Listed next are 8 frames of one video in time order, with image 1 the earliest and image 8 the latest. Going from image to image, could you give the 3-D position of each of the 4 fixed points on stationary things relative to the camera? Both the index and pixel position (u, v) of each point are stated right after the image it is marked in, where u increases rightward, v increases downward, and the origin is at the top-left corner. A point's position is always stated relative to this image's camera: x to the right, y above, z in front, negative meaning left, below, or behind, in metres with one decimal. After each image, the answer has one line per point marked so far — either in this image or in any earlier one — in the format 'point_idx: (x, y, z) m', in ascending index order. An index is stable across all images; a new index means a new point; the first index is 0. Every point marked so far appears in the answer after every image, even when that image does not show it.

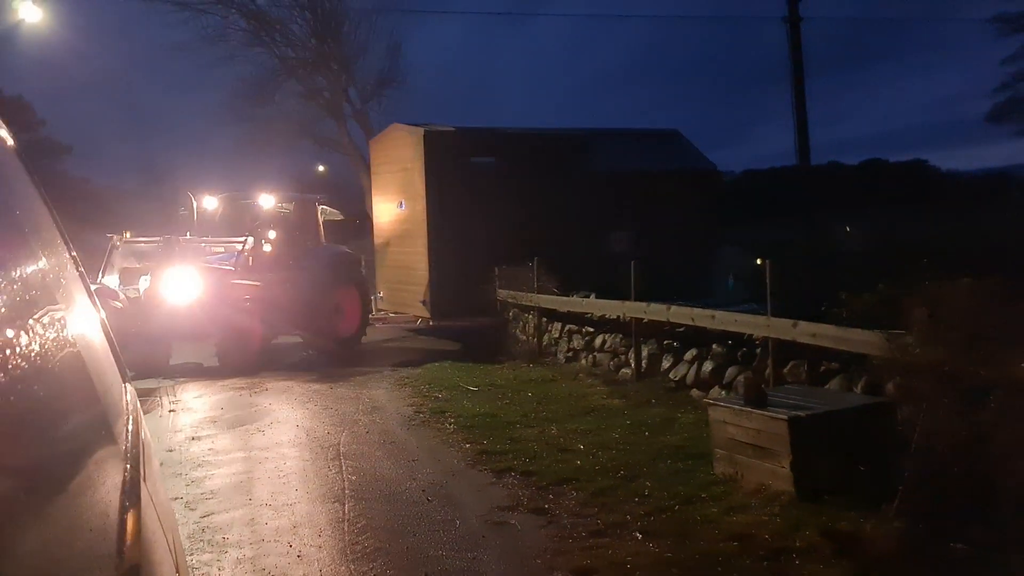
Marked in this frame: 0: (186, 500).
0: (-2.4, -1.5, +6.9) m
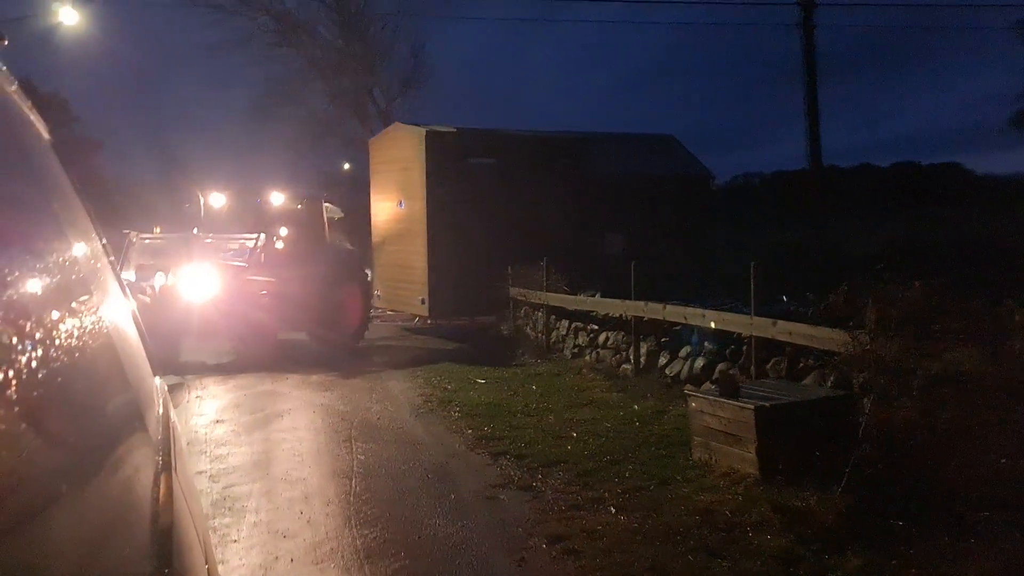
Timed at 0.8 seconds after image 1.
0: (-2.4, -1.5, +7.6) m
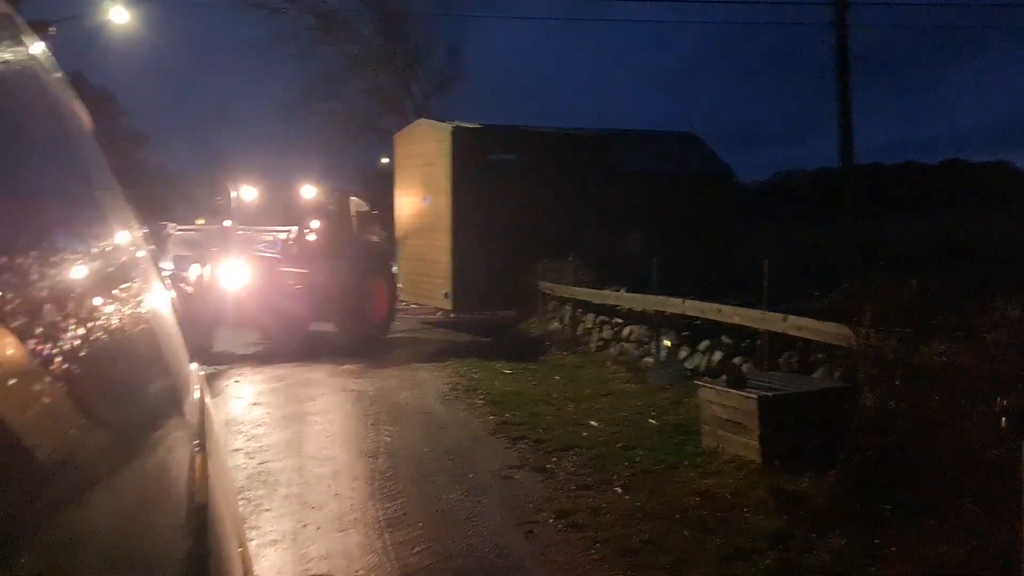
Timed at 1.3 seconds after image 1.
0: (-2.3, -1.4, +8.1) m
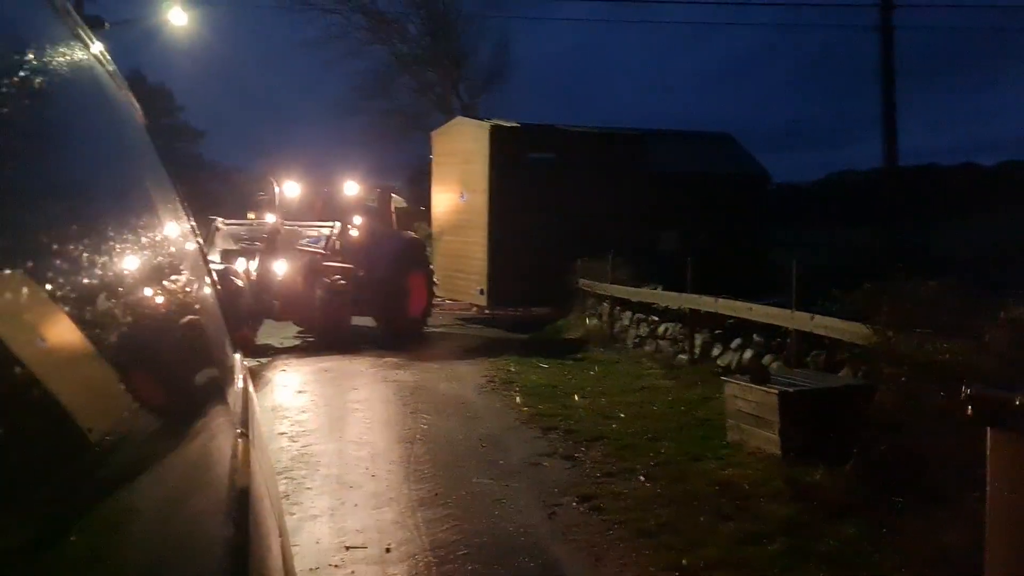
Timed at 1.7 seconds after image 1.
0: (-2.0, -1.3, +8.5) m
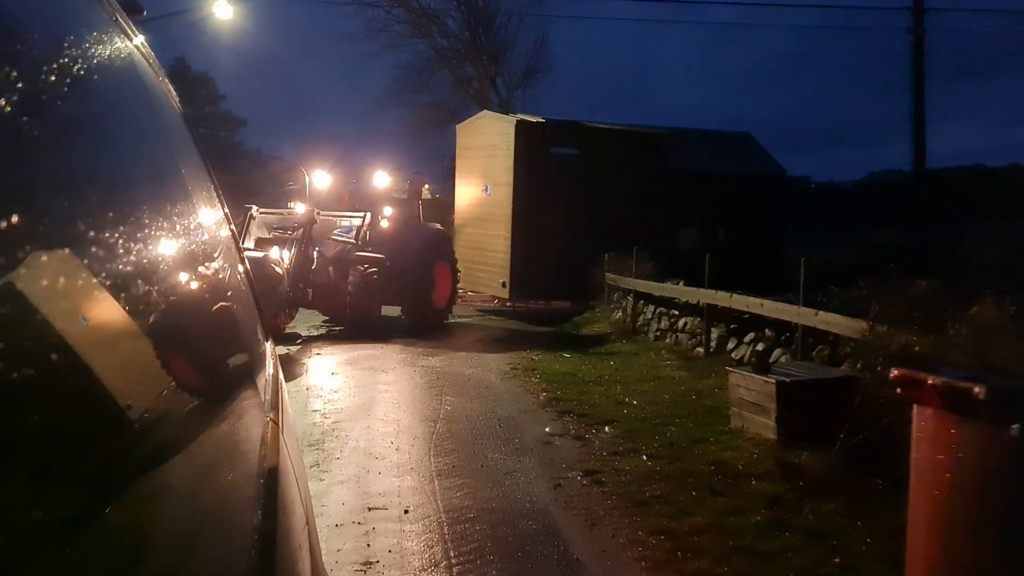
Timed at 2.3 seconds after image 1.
0: (-1.8, -1.2, +9.2) m
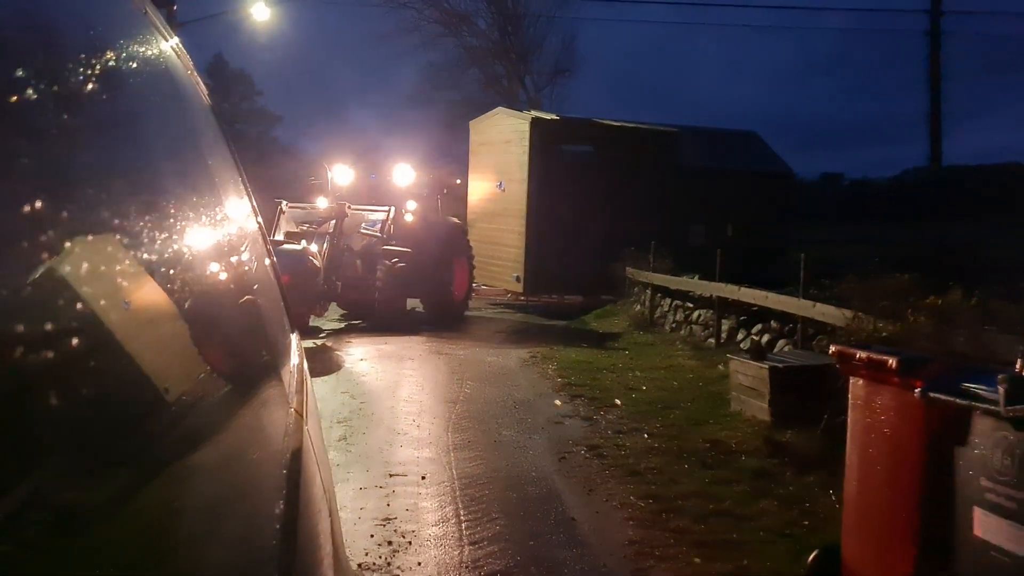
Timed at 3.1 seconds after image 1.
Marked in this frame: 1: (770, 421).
0: (-1.7, -1.1, +9.9) m
1: (+2.2, -1.1, +7.9) m
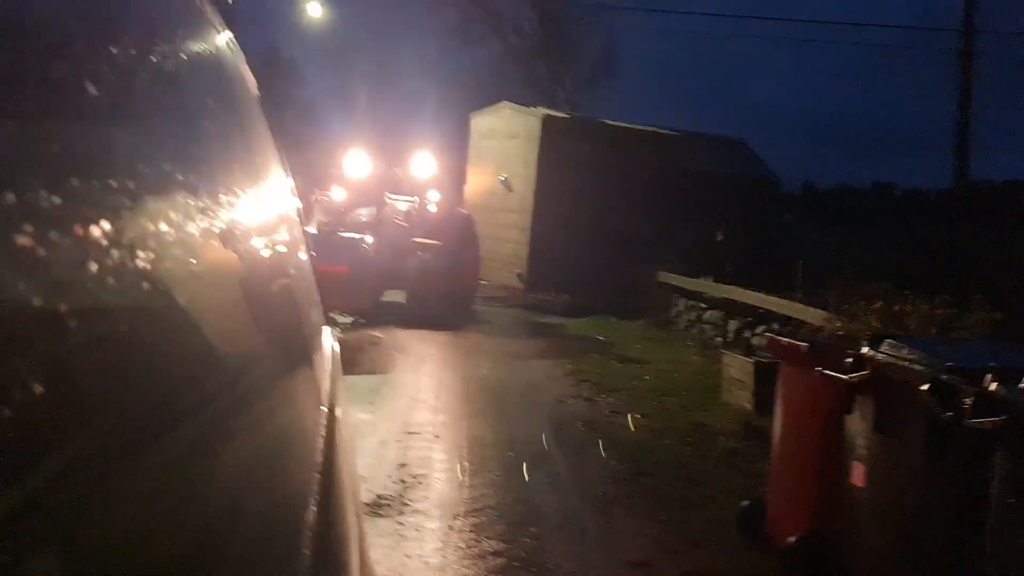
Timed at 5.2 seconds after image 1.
0: (-1.5, -0.9, +11.0) m
1: (+2.2, -1.1, +8.8) m
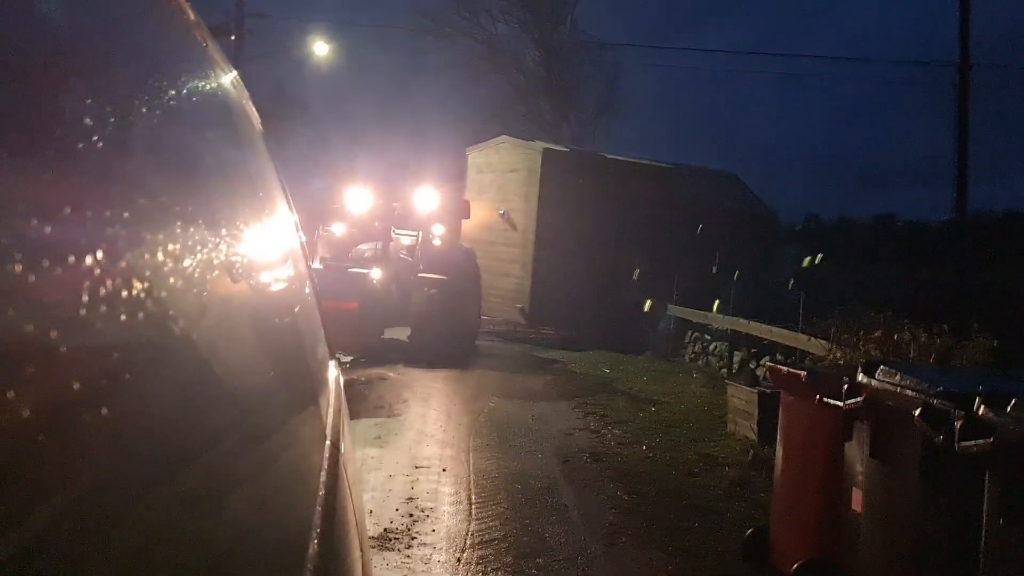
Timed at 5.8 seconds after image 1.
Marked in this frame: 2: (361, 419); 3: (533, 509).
0: (-1.5, -1.3, +11.0) m
1: (+2.3, -1.4, +8.9) m
2: (-1.6, -1.3, +9.7) m
3: (+0.1, -1.5, +6.5) m
